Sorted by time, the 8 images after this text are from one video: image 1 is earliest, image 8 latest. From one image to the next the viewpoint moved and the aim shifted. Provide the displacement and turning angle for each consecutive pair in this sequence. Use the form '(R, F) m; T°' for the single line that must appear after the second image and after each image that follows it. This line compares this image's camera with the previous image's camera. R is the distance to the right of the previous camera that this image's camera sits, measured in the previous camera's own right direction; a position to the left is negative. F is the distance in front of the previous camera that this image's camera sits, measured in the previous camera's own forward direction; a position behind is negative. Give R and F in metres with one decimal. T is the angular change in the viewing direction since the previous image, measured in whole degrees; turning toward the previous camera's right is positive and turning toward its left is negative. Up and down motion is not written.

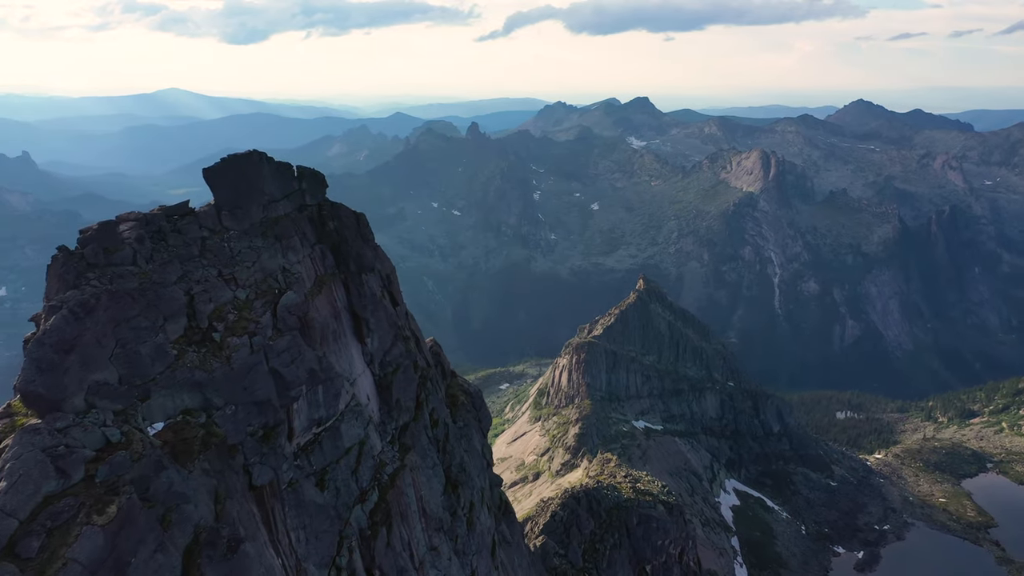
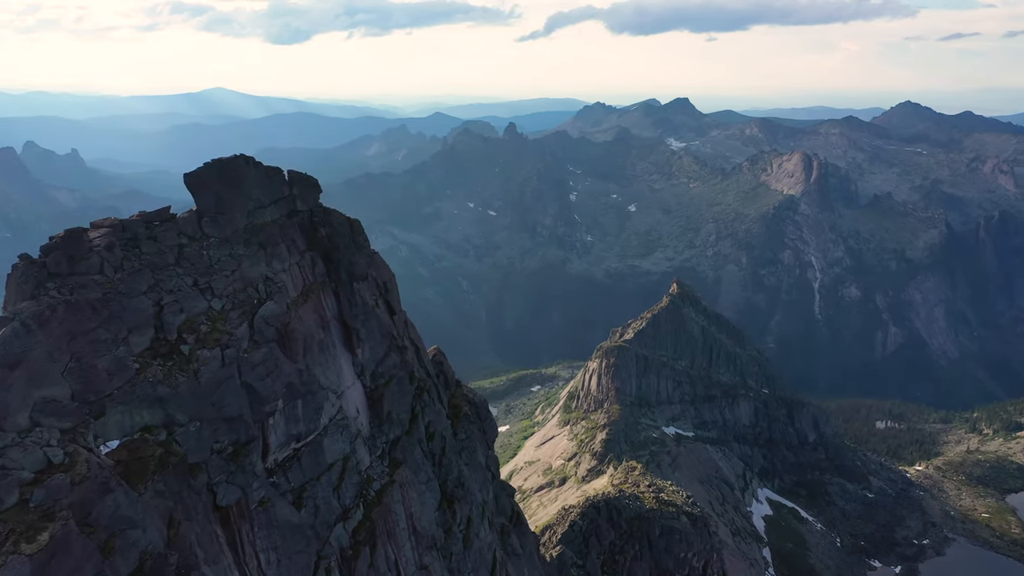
(+2.0, +1.7) m; -3°
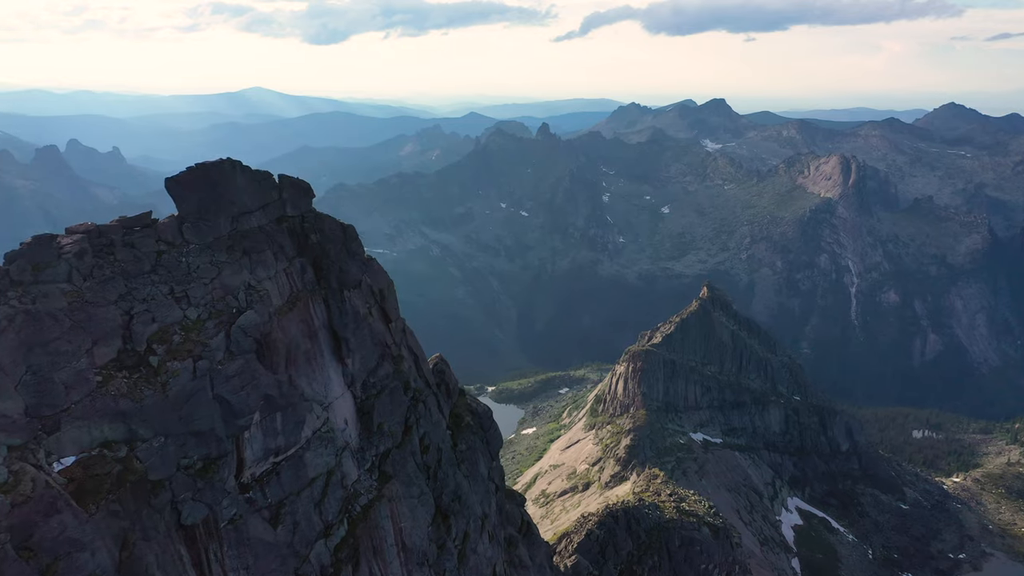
(+1.8, +1.5) m; -2°
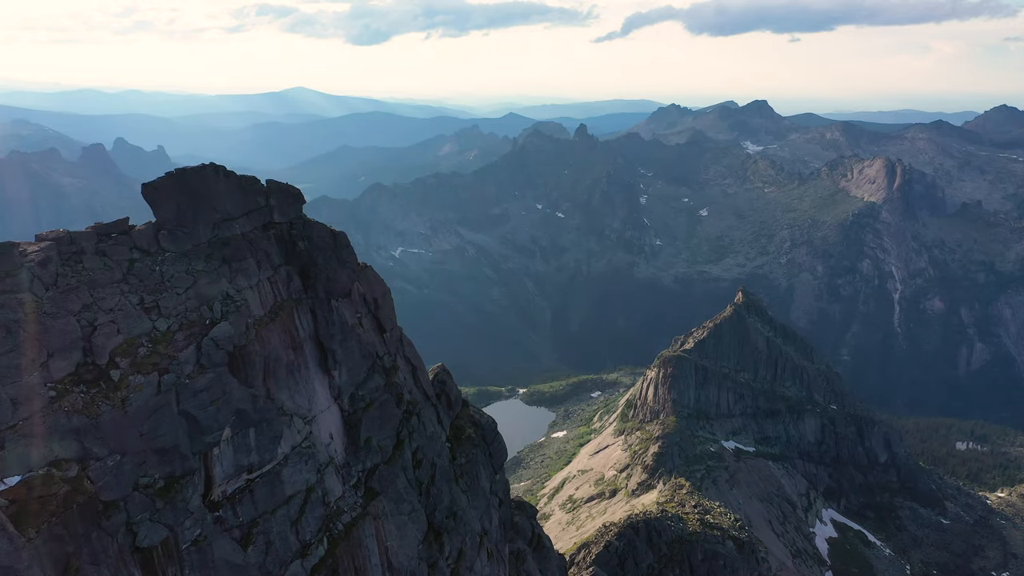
(+2.0, +1.7) m; -3°
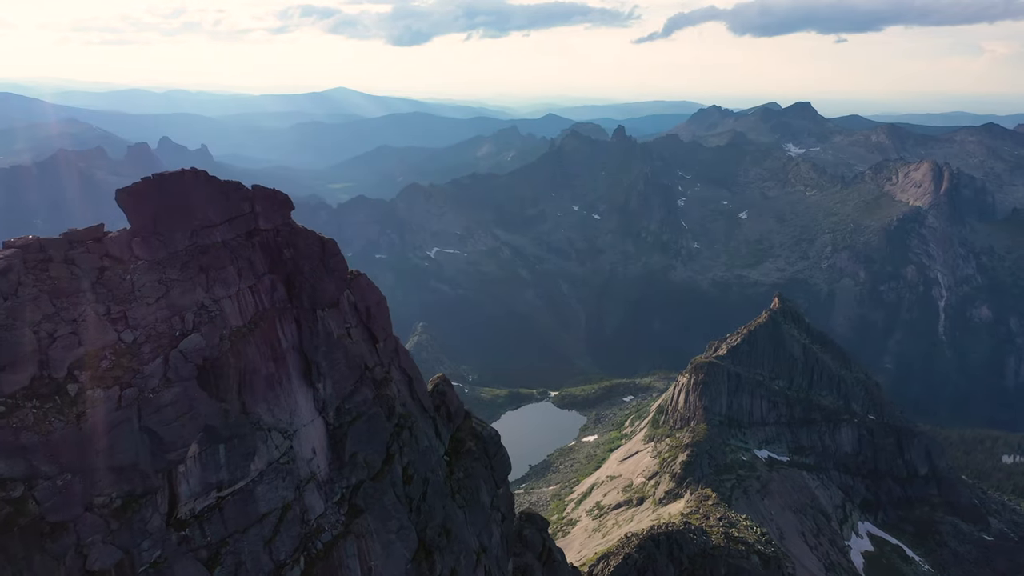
(+2.1, +1.7) m; -3°
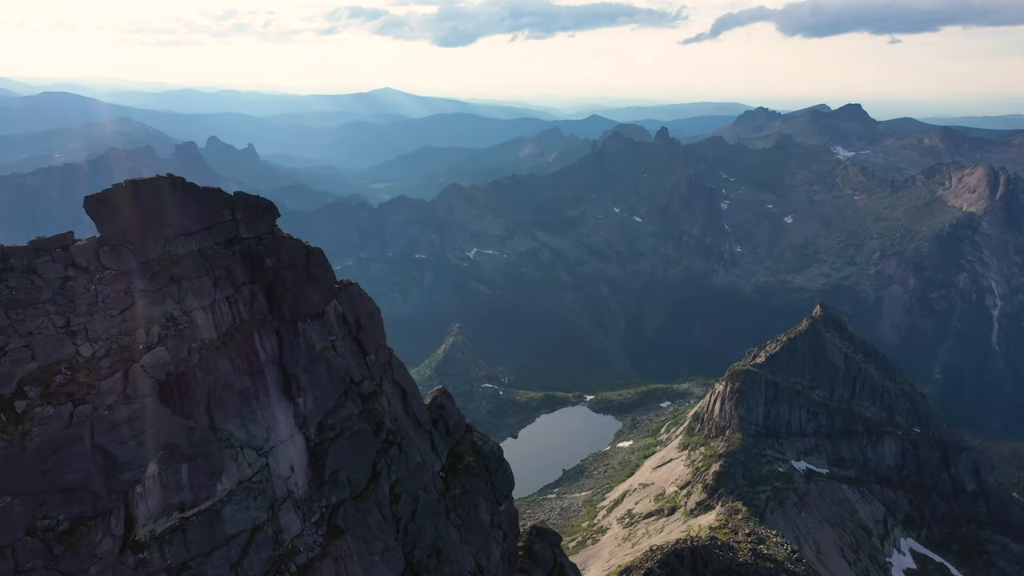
(+2.3, +1.9) m; -3°
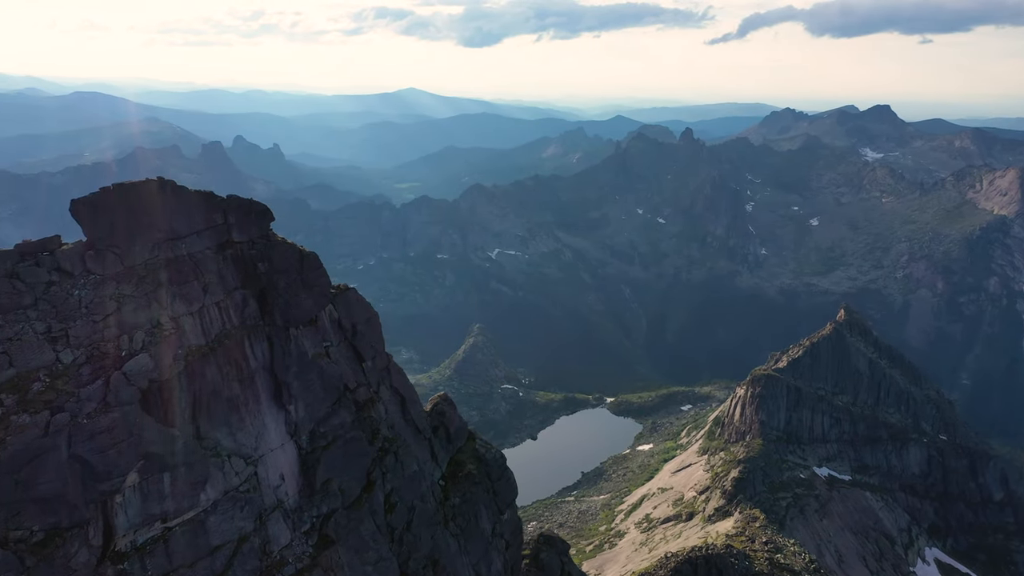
(+1.2, +0.9) m; -2°
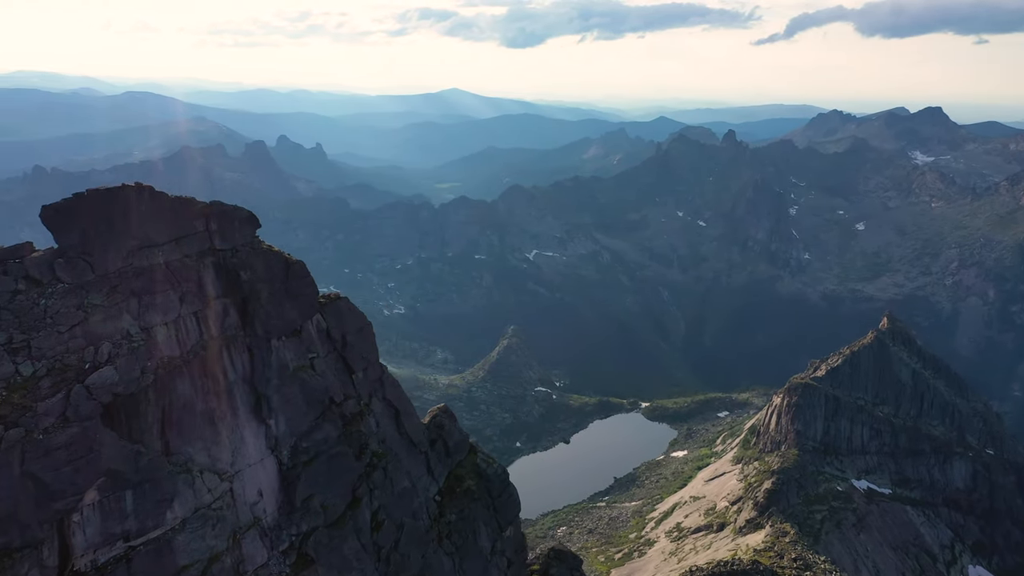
(+2.1, +1.7) m; -3°
